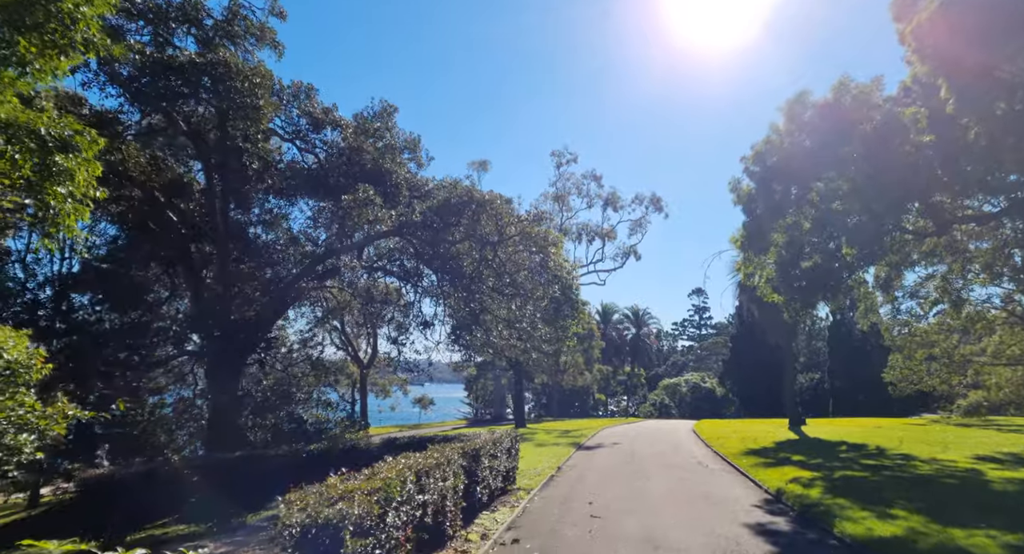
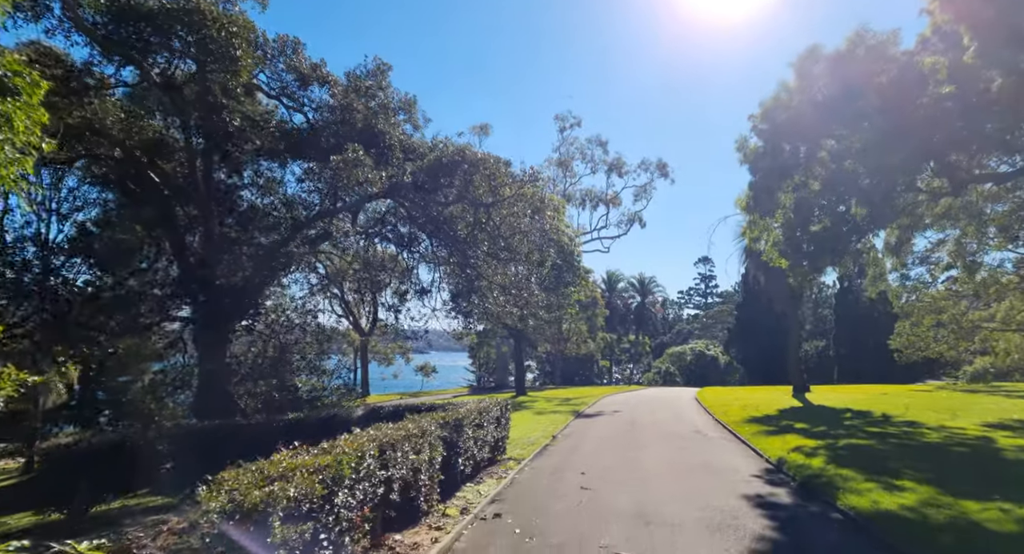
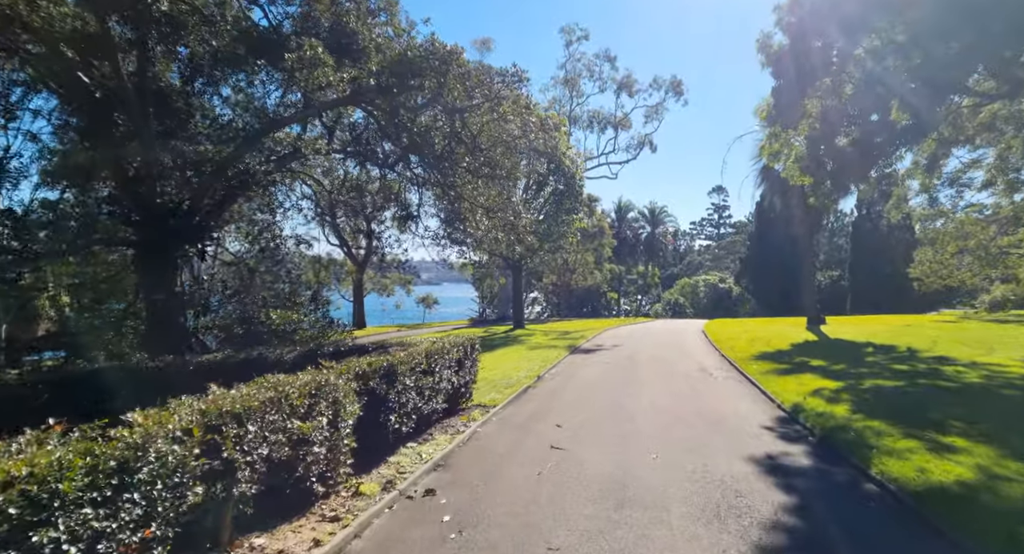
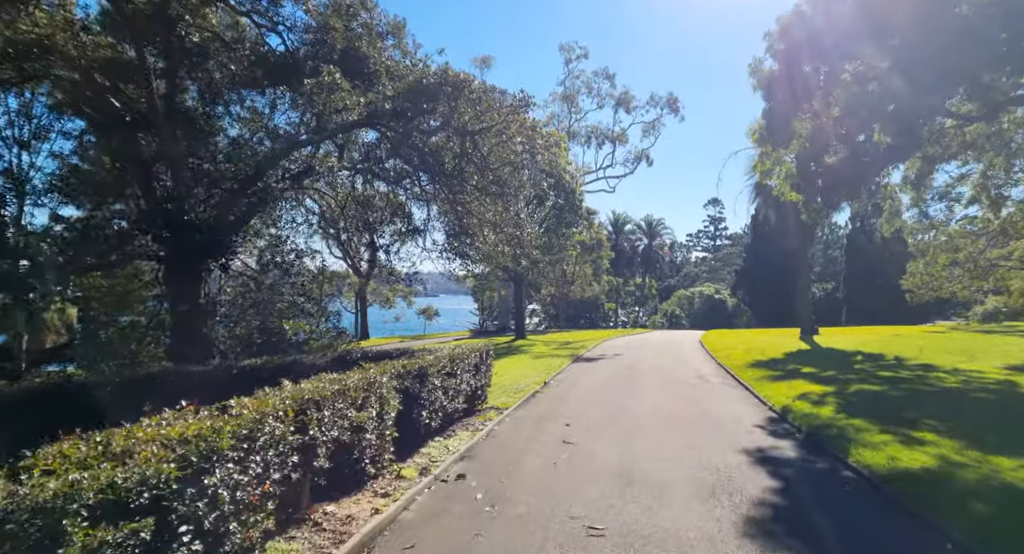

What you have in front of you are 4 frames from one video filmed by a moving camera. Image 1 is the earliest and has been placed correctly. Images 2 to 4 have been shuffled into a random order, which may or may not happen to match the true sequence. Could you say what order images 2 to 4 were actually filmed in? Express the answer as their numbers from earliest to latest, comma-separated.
2, 4, 3
